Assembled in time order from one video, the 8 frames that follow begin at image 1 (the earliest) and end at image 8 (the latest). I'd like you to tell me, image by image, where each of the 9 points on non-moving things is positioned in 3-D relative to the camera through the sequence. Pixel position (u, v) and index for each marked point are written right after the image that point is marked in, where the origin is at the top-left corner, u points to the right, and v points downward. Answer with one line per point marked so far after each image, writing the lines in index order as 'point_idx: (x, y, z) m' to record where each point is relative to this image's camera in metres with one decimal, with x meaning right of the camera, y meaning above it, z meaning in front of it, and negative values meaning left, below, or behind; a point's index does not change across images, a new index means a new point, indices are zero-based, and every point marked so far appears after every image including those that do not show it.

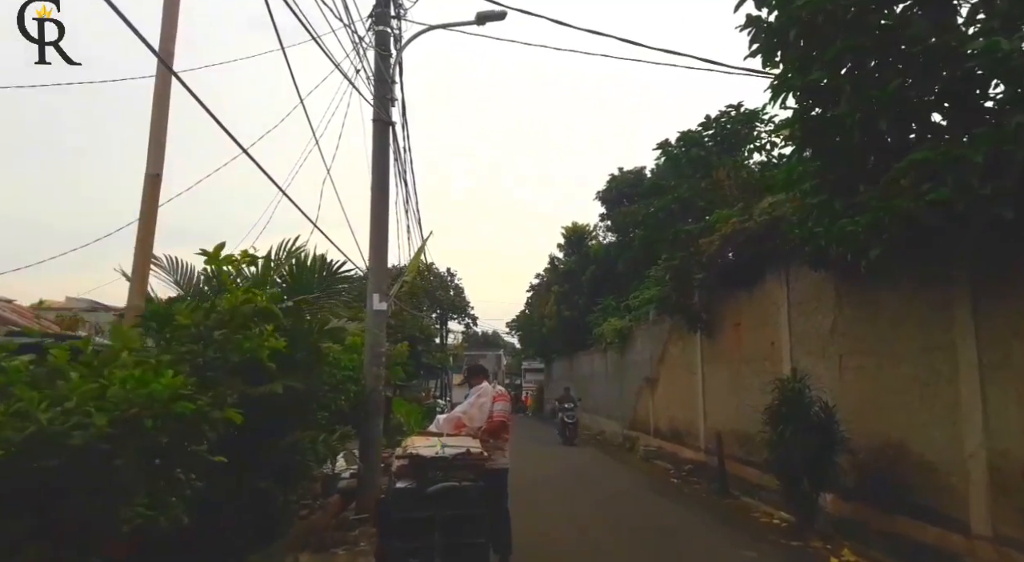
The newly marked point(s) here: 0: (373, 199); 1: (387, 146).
0: (-2.0, +1.2, +9.2) m
1: (-1.8, +1.9, +9.2) m
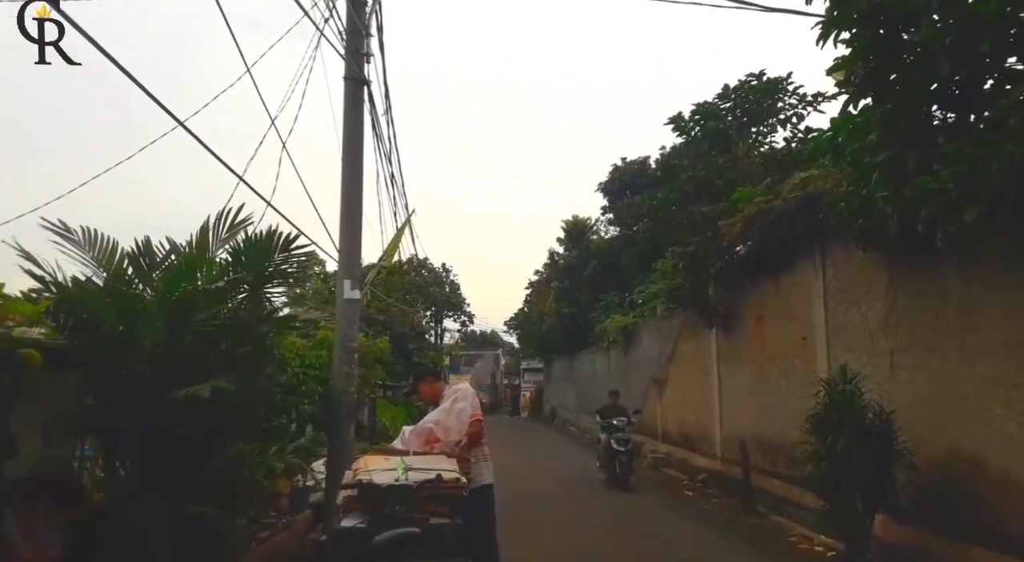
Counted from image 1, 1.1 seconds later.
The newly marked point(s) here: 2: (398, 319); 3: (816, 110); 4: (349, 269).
0: (-2.1, +1.4, +7.9) m
1: (-1.9, +2.1, +8.0) m
2: (-3.5, -1.1, +19.3) m
3: (+5.1, +2.8, +10.9) m
4: (-1.9, +0.1, +7.8) m
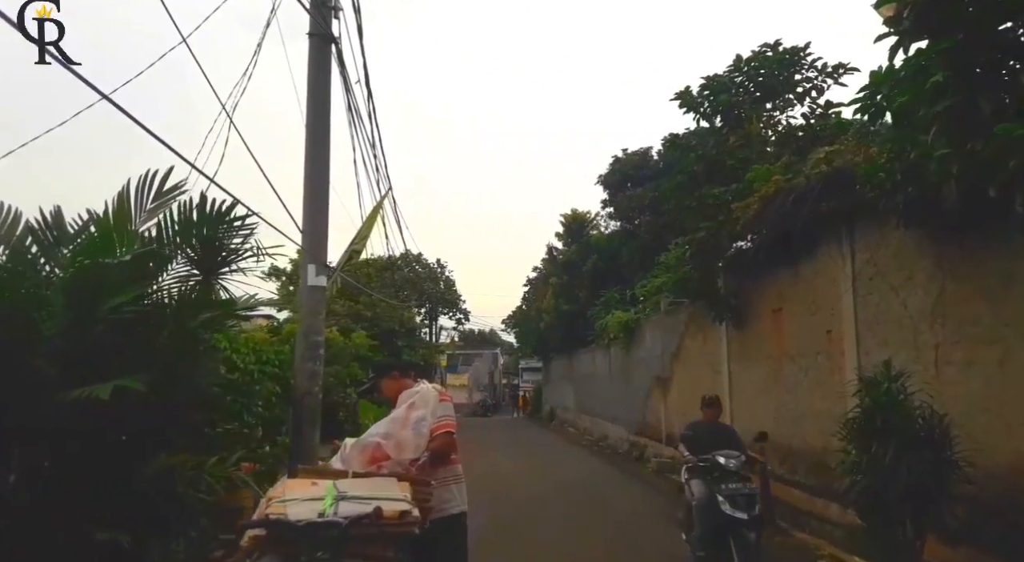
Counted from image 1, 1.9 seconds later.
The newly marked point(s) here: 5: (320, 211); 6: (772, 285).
0: (-2.2, +1.5, +7.0) m
1: (-2.0, +2.3, +7.0) m
2: (-3.6, -1.0, +18.4) m
3: (+4.9, +3.0, +9.9) m
4: (-2.1, +0.3, +6.8) m
5: (-2.0, +0.7, +6.9) m
6: (+3.7, 0.0, +9.3) m
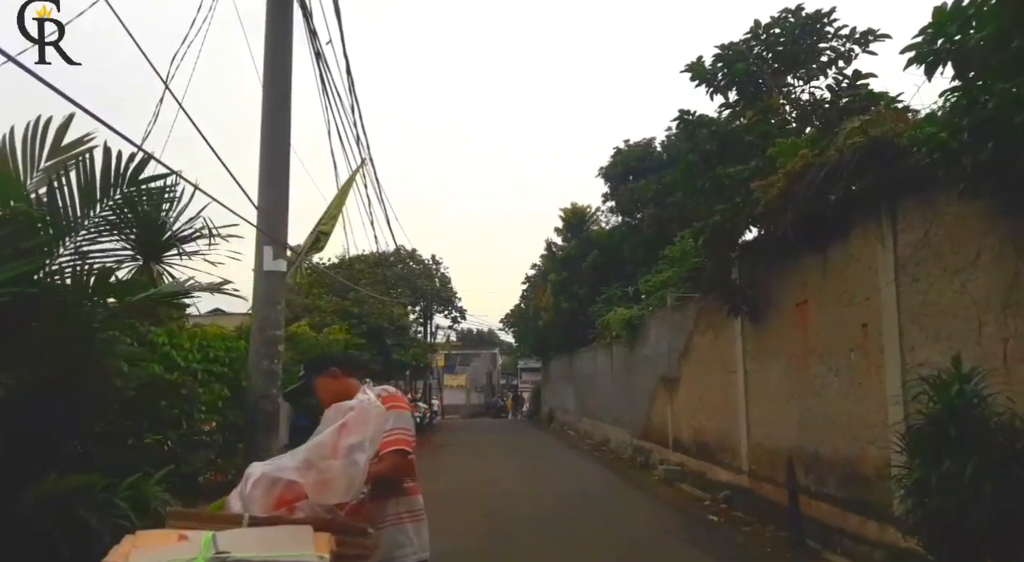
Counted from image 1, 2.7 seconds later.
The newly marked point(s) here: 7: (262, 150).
0: (-2.3, +1.7, +6.0) m
1: (-2.1, +2.4, +6.1) m
2: (-3.7, -0.8, +17.4) m
3: (+4.8, +3.1, +9.0) m
4: (-2.2, +0.4, +5.8) m
5: (-2.1, +0.9, +5.9) m
6: (+3.6, +0.1, +8.3) m
7: (-2.3, +1.2, +5.9) m
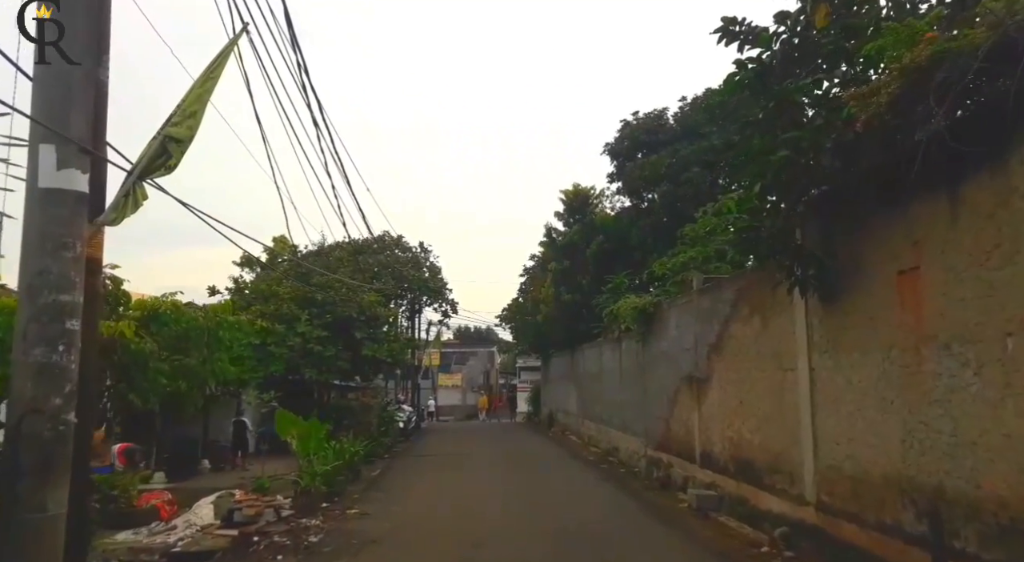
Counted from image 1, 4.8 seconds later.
0: (-2.4, +2.0, +3.5) m
1: (-2.2, +2.8, +3.6) m
2: (-3.9, -0.4, +14.9) m
3: (+4.7, +3.5, +6.4) m
4: (-2.3, +0.8, +3.3) m
5: (-2.3, +1.3, +3.4) m
6: (+3.4, +0.5, +5.8) m
7: (-2.4, +1.6, +3.4) m
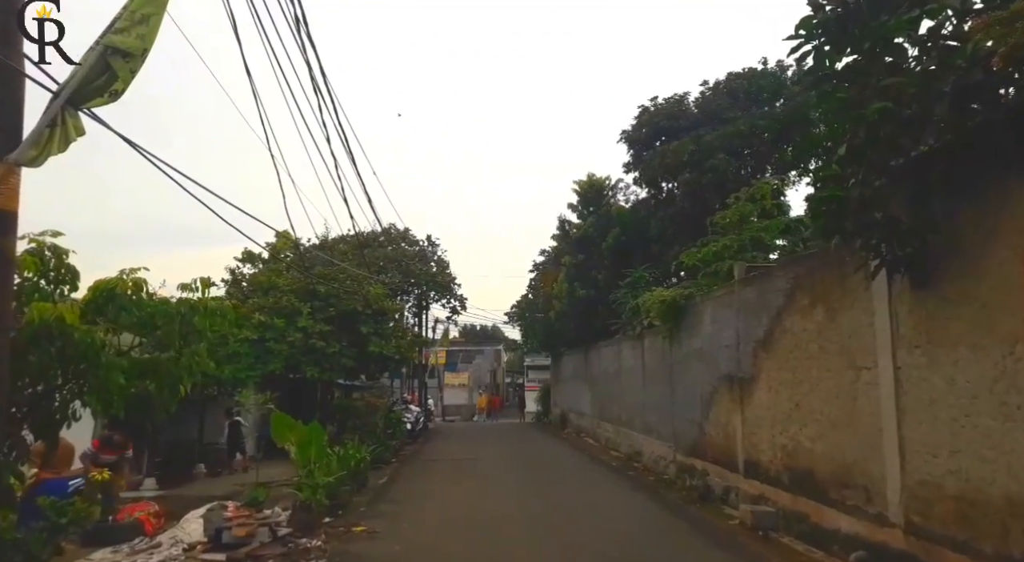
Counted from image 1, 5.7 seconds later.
0: (-2.1, +2.2, +2.5) m
1: (-1.9, +2.9, +2.5) m
2: (-3.5, -0.3, +13.9) m
3: (+5.0, +3.7, +5.3) m
4: (-2.0, +1.0, +2.3) m
5: (-2.0, +1.4, +2.4) m
6: (+3.8, +0.6, +4.7) m
7: (-2.1, +1.7, +2.4) m
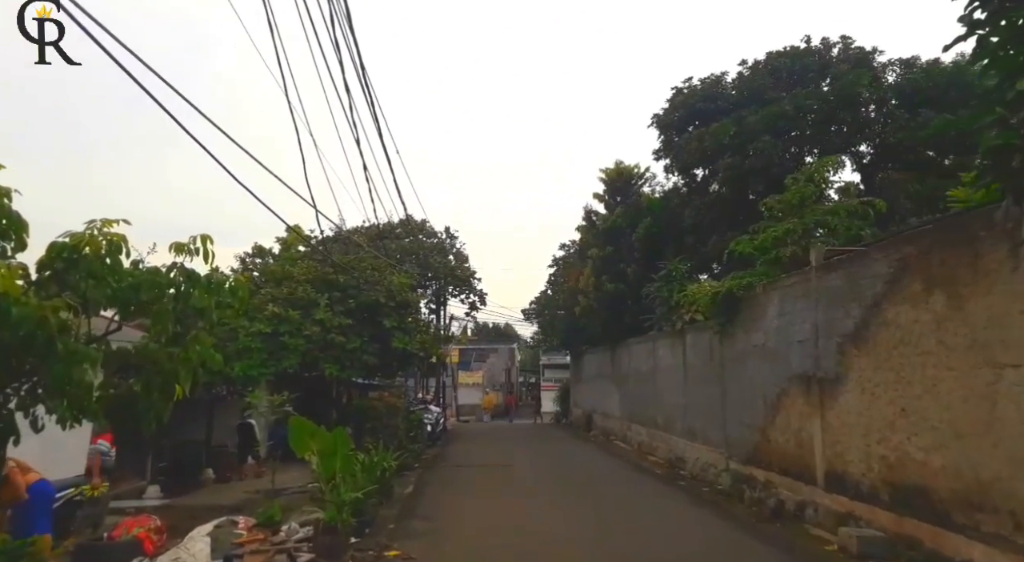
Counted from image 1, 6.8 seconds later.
0: (-1.6, +2.4, +1.3) m
1: (-1.4, +3.1, +1.3) m
2: (-2.8, -0.1, +12.7) m
3: (+5.6, +3.9, +4.1) m
4: (-1.5, +1.1, +1.1) m
5: (-1.4, +1.6, +1.2) m
6: (+4.3, +0.8, +3.5) m
7: (-1.6, +1.9, +1.2) m
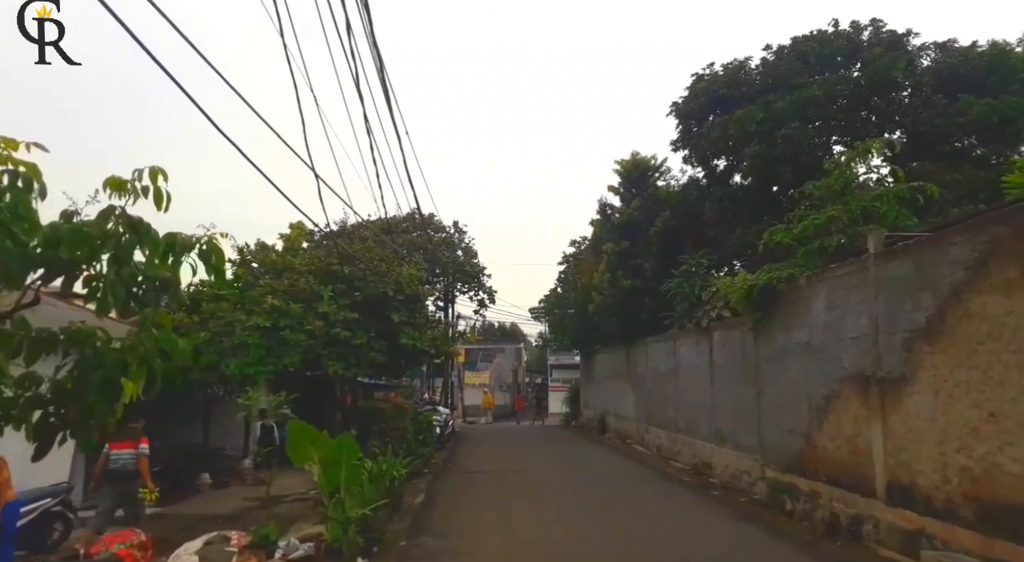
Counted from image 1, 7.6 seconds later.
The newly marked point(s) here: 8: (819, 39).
0: (-1.3, +2.5, +0.4) m
1: (-1.1, +3.3, +0.5) m
2: (-2.5, +0.1, +11.9) m
3: (+5.9, +4.0, +3.2) m
4: (-1.2, +1.3, +0.3) m
5: (-1.2, +1.7, +0.4) m
6: (+4.6, +0.9, +2.6) m
7: (-1.3, +2.0, +0.4) m
8: (+8.1, +6.4, +17.2) m
